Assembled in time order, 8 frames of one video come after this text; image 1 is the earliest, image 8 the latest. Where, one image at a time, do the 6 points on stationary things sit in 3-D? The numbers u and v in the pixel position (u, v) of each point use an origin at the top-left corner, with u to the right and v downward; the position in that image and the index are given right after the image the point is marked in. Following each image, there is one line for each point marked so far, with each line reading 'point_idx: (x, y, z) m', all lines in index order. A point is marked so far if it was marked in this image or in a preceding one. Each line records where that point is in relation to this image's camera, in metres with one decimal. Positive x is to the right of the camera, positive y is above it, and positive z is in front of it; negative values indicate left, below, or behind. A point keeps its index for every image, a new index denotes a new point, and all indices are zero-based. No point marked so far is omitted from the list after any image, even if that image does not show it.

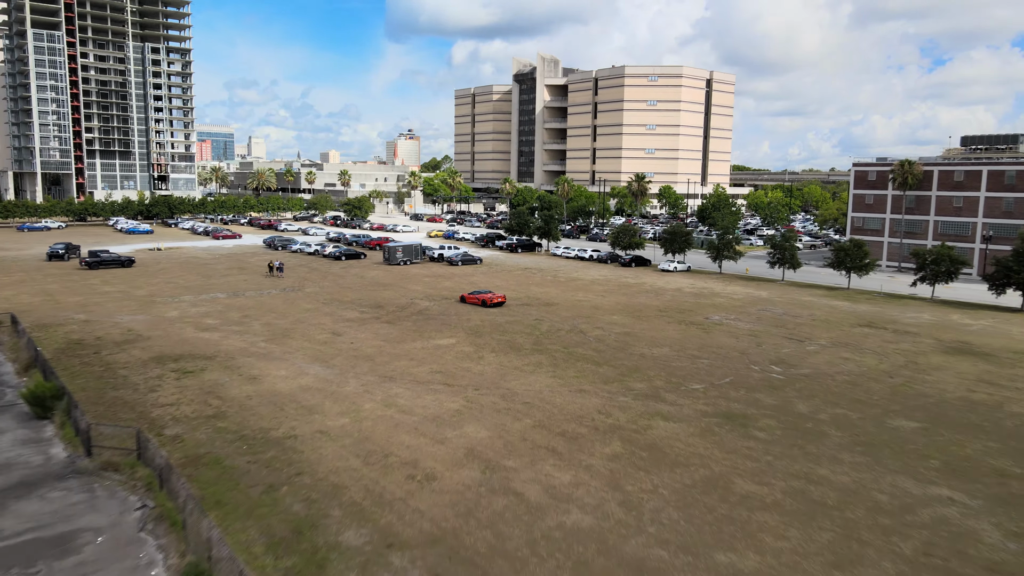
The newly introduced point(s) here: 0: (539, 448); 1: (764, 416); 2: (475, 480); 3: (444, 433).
0: (+0.4, -2.0, +13.1) m
1: (+3.8, -1.8, +15.2) m
2: (-0.4, -2.2, +11.6) m
3: (-0.9, -1.9, +13.8) m
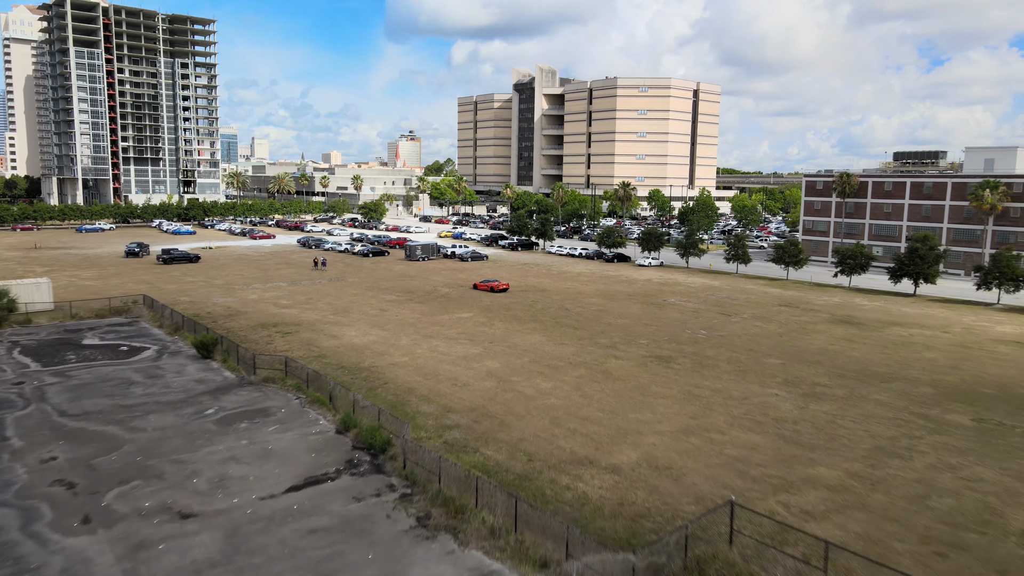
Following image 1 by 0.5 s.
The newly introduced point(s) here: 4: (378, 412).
0: (+0.4, -1.7, +20.9) m
1: (+3.9, -1.5, +23.1) m
2: (-0.3, -1.8, +19.5) m
3: (-0.8, -1.6, +21.7) m
4: (-2.1, -2.1, +16.2) m
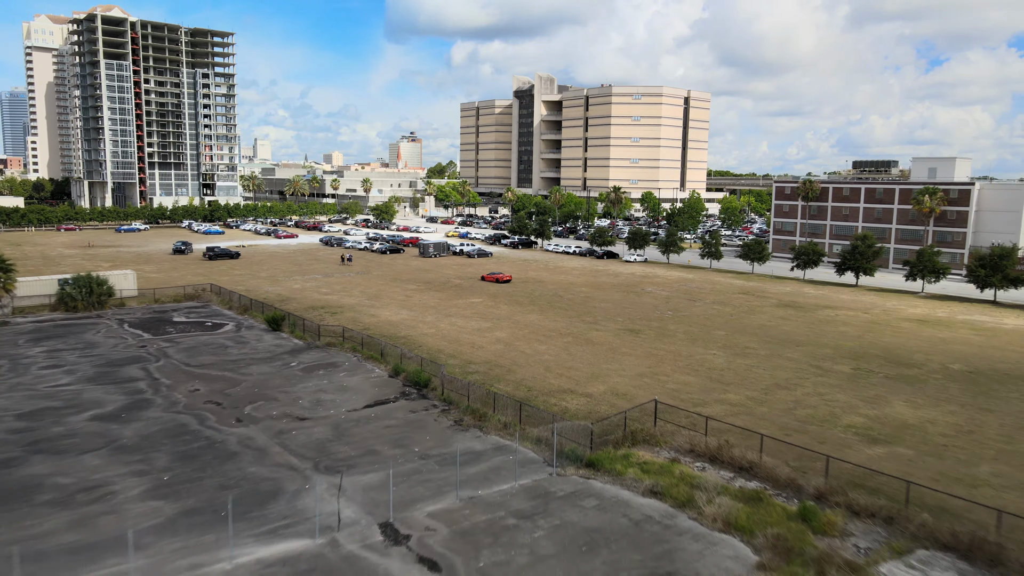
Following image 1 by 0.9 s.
0: (+0.5, -1.3, +27.4) m
1: (+4.0, -1.1, +29.5) m
2: (-0.2, -1.5, +25.9) m
3: (-0.7, -1.3, +28.1) m
4: (-2.0, -1.7, +22.6) m
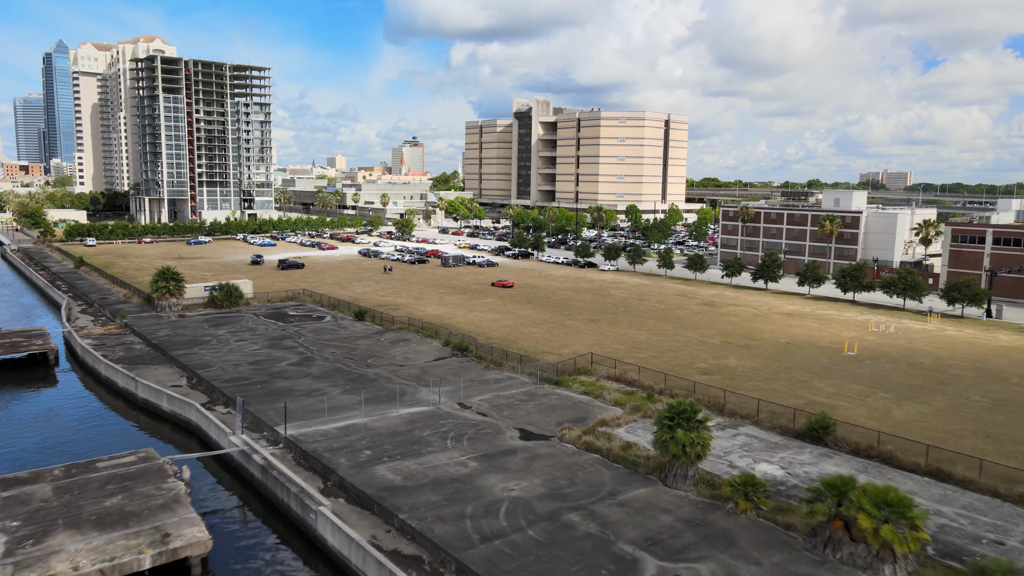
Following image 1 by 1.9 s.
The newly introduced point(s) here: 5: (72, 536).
0: (+0.7, -1.5, +43.0) m
1: (+4.1, -1.3, +45.2) m
2: (-0.1, -1.7, +41.6) m
3: (-0.6, -1.4, +43.8) m
4: (-1.9, -1.9, +38.3) m
5: (-7.1, -4.0, +17.4) m
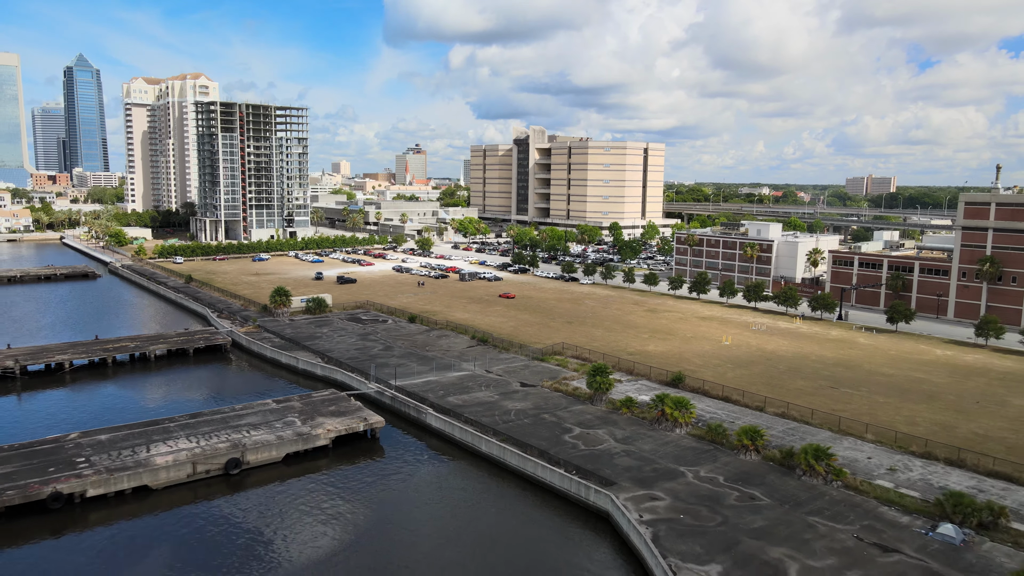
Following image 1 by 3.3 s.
0: (+0.8, -2.3, +64.9) m
1: (+4.2, -2.1, +67.0) m
2: (+0.1, -2.5, +63.4) m
3: (-0.5, -2.3, +65.6) m
4: (-1.7, -2.7, +60.2) m
5: (-6.9, -4.8, +39.2) m
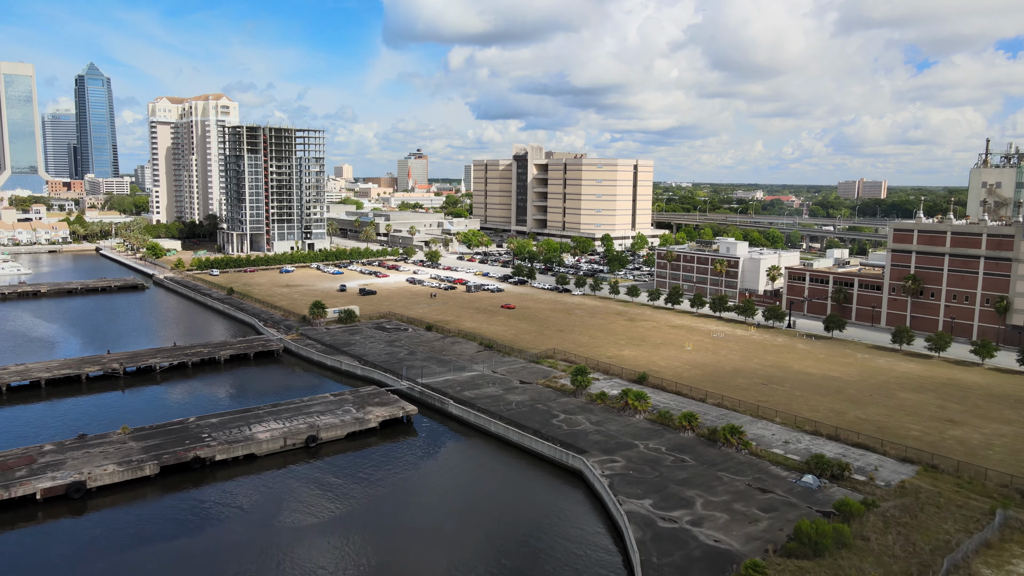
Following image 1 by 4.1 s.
0: (+0.9, -3.4, +77.7) m
1: (+4.3, -3.2, +79.9) m
2: (+0.1, -3.5, +76.3) m
3: (-0.4, -3.3, +78.5) m
4: (-1.7, -3.8, +73.0) m
5: (-6.9, -5.9, +52.0) m
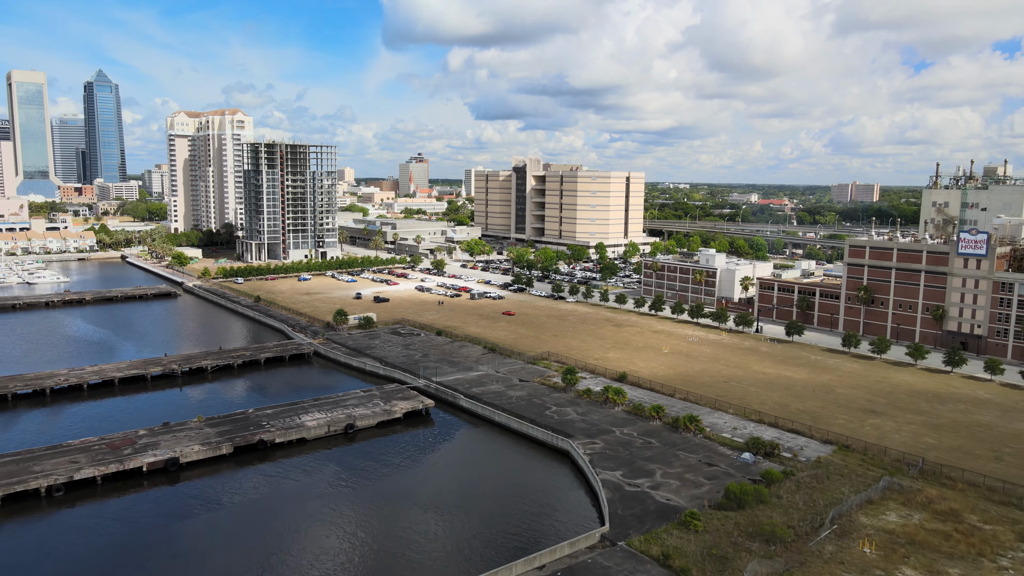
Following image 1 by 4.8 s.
0: (+0.9, -4.2, +88.5) m
1: (+4.3, -4.0, +90.6) m
2: (+0.1, -4.4, +87.0) m
3: (-0.4, -4.1, +89.2) m
4: (-1.7, -4.6, +83.7) m
5: (-6.8, -6.7, +62.8) m
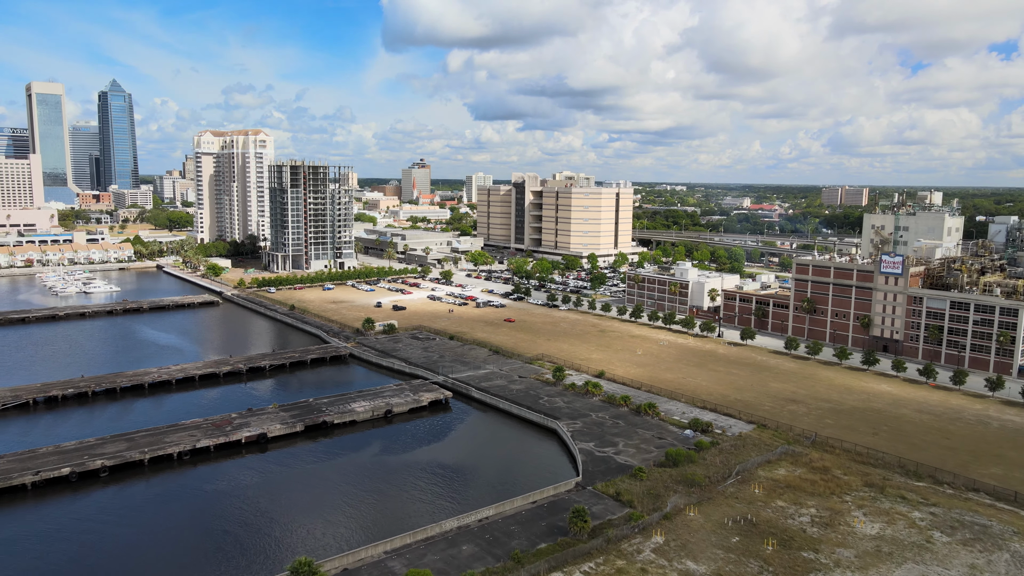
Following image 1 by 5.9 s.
0: (+0.9, -5.4, +105.8) m
1: (+4.3, -5.2, +108.0) m
2: (+0.2, -5.6, +104.4) m
3: (-0.4, -5.4, +106.6) m
4: (-1.6, -5.8, +101.1) m
5: (-6.7, -8.0, +80.1) m
